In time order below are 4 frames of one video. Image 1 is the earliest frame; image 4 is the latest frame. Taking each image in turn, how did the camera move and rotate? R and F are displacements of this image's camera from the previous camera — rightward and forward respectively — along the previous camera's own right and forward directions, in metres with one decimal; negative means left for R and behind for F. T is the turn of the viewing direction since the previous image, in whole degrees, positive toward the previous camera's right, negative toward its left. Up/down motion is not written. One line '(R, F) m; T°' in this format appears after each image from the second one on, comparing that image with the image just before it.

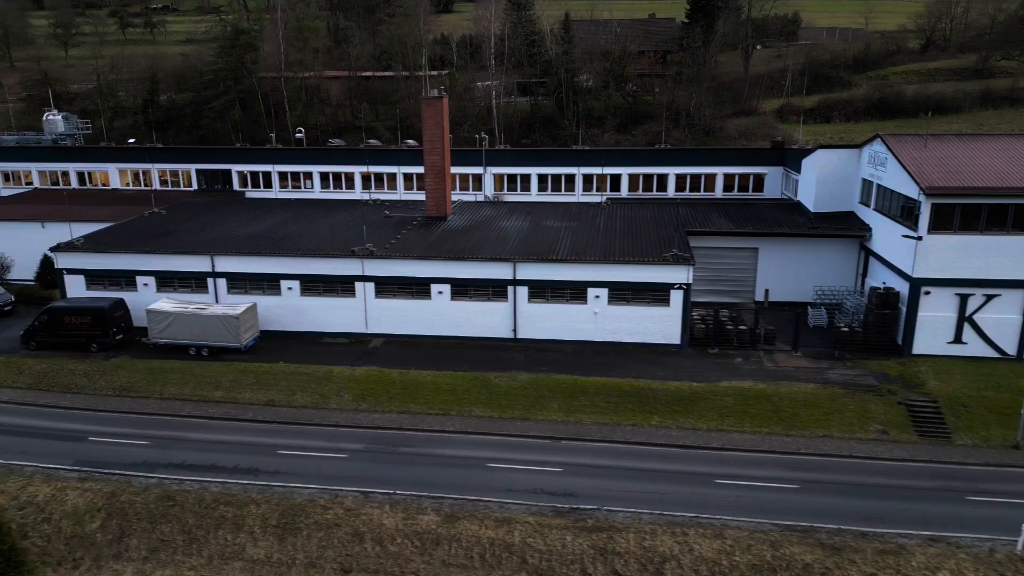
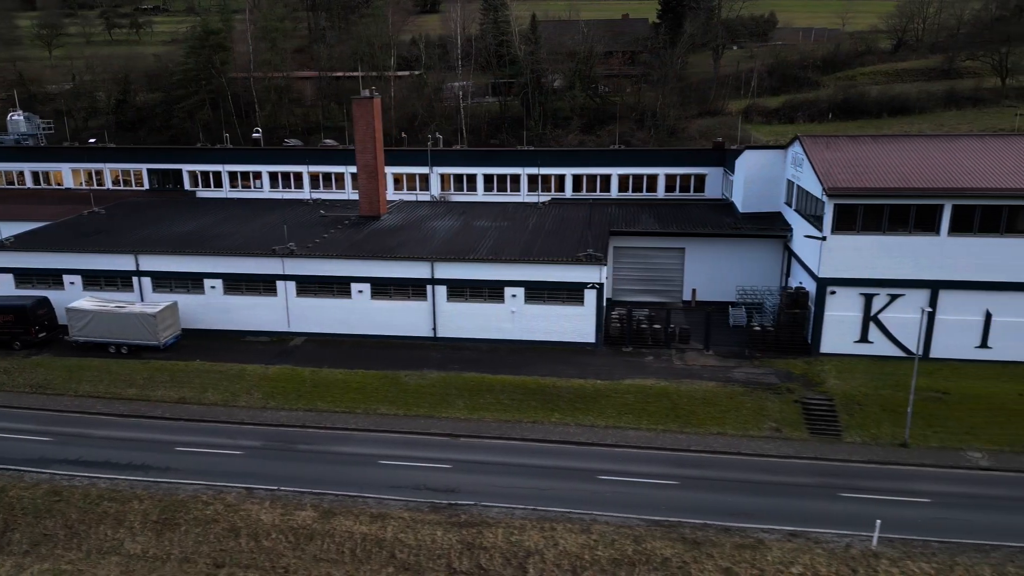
(+3.6, -0.3) m; 0°
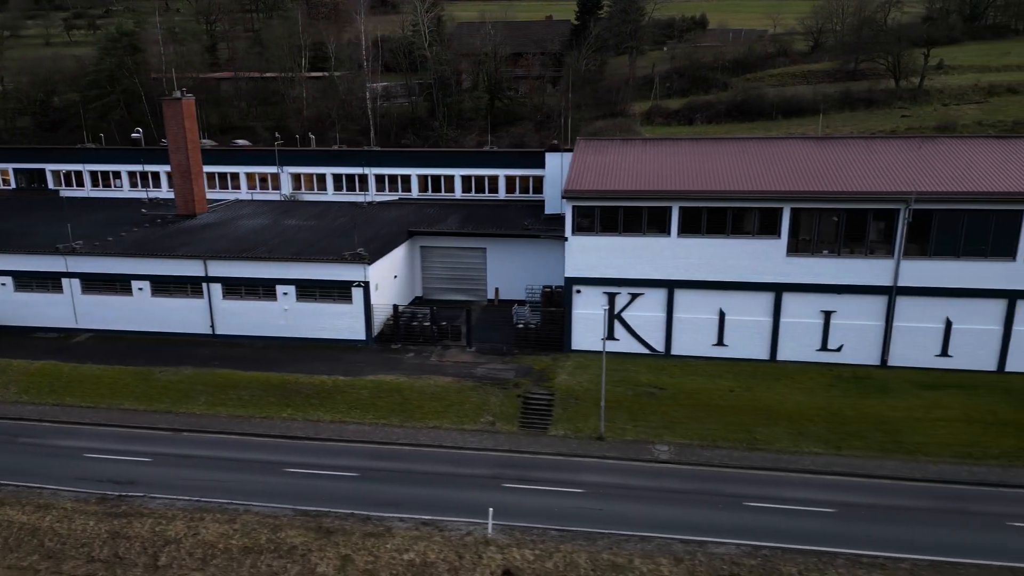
(+9.9, -0.7) m; 0°
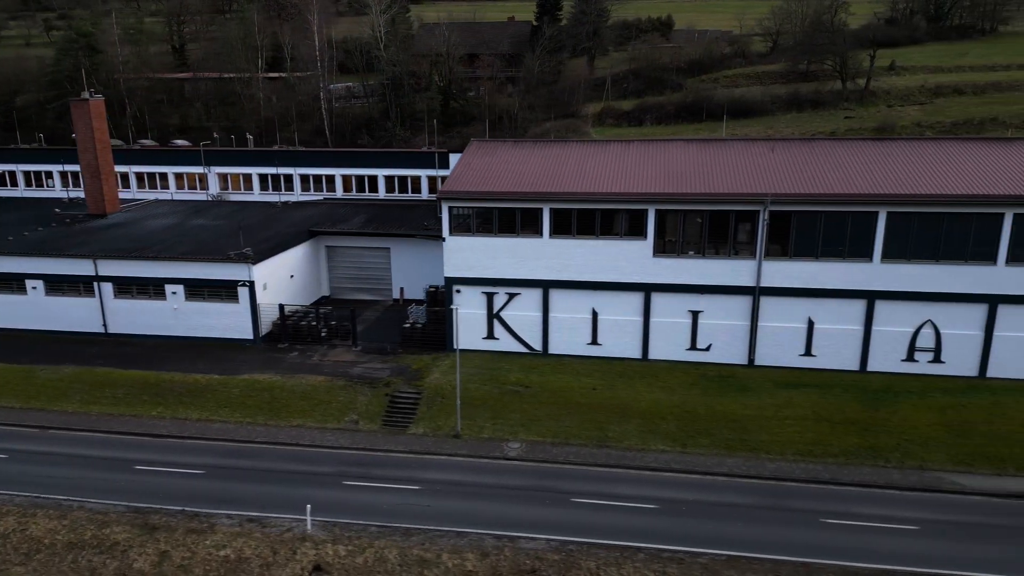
(+5.0, -0.3) m; 0°
